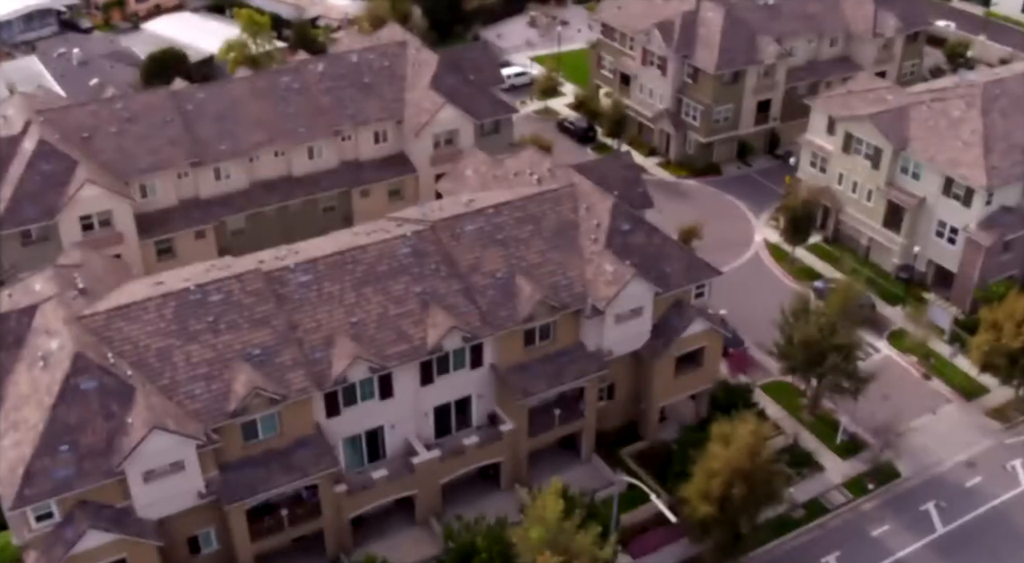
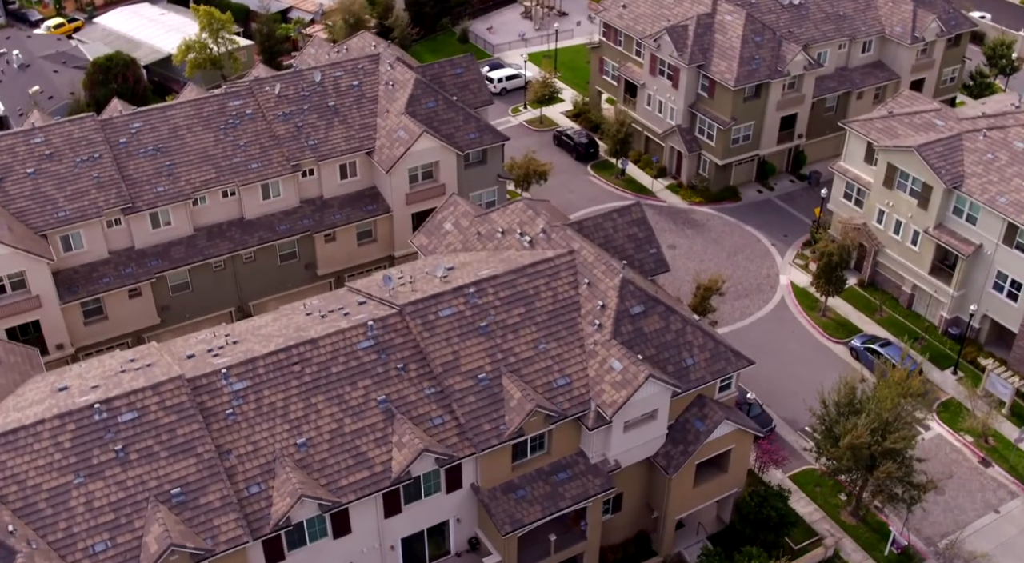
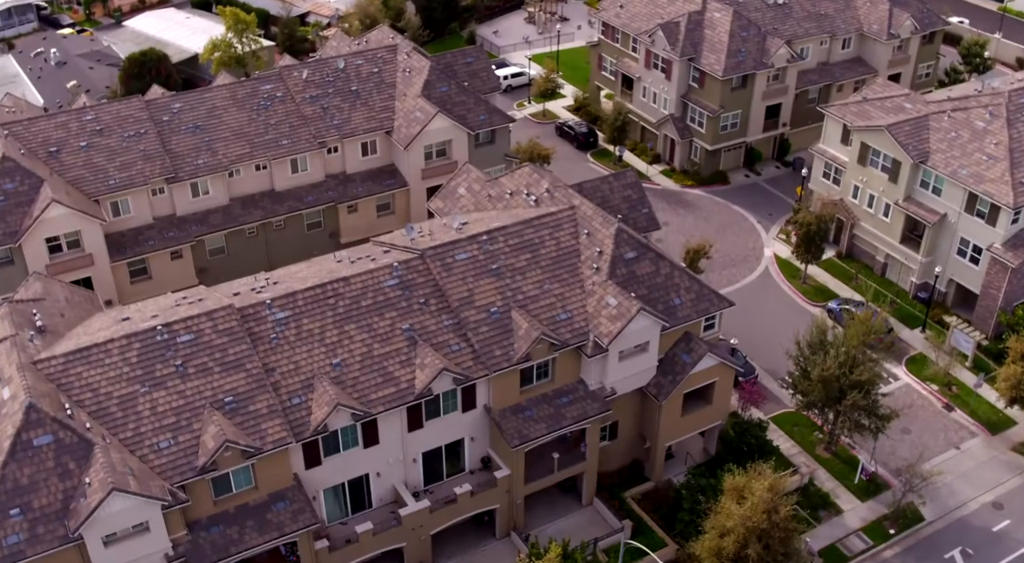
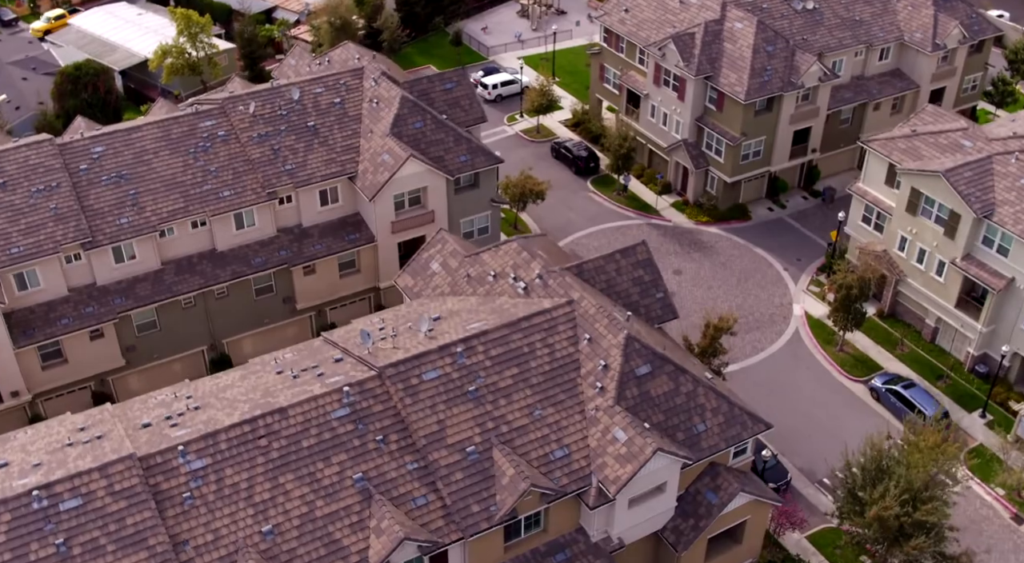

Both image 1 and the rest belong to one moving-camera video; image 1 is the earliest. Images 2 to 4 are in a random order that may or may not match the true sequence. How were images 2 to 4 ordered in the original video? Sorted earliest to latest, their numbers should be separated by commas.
3, 2, 4
